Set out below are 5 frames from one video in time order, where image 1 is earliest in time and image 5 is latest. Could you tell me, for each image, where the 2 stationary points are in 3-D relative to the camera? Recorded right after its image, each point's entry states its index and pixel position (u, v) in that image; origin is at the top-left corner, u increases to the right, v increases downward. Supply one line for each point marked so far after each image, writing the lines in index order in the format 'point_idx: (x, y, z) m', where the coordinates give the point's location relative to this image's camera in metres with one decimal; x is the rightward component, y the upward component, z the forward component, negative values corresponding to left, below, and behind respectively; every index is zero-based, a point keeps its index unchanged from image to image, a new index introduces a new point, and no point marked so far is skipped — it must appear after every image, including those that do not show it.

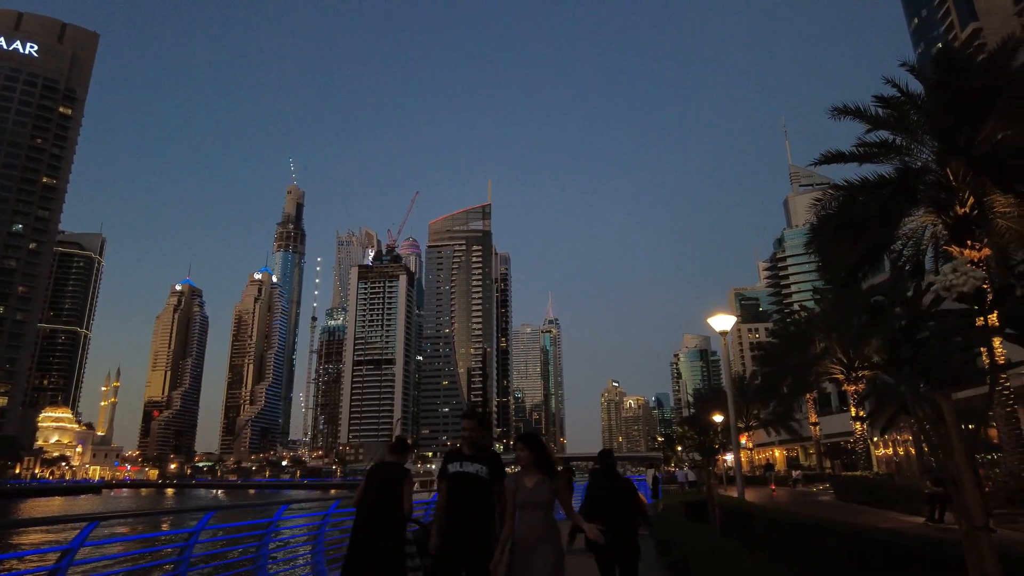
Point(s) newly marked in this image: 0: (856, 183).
0: (+7.7, +2.5, +14.7) m
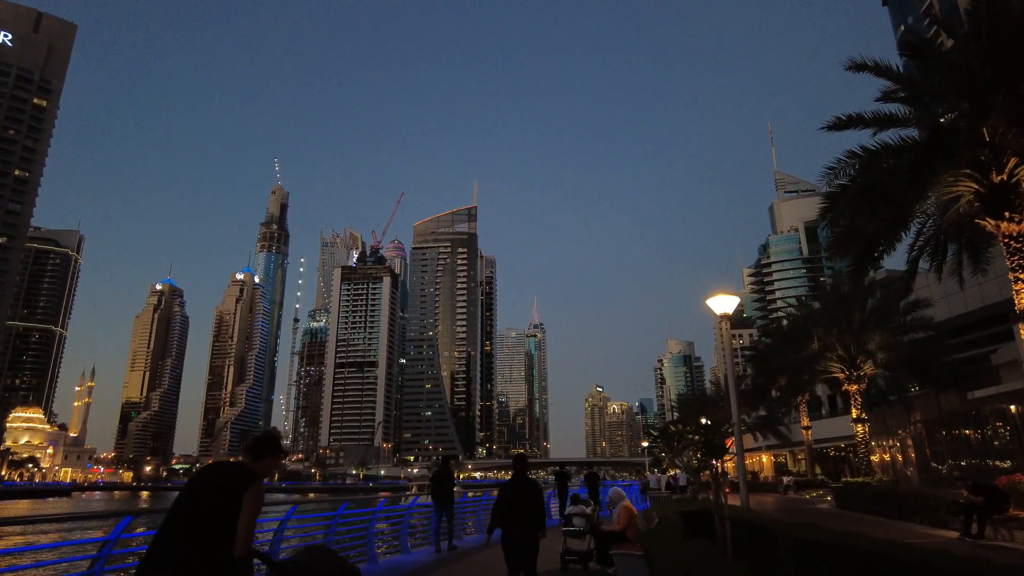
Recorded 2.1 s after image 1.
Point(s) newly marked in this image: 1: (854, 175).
0: (+7.2, +2.8, +13.1) m
1: (+7.1, +2.4, +13.4) m
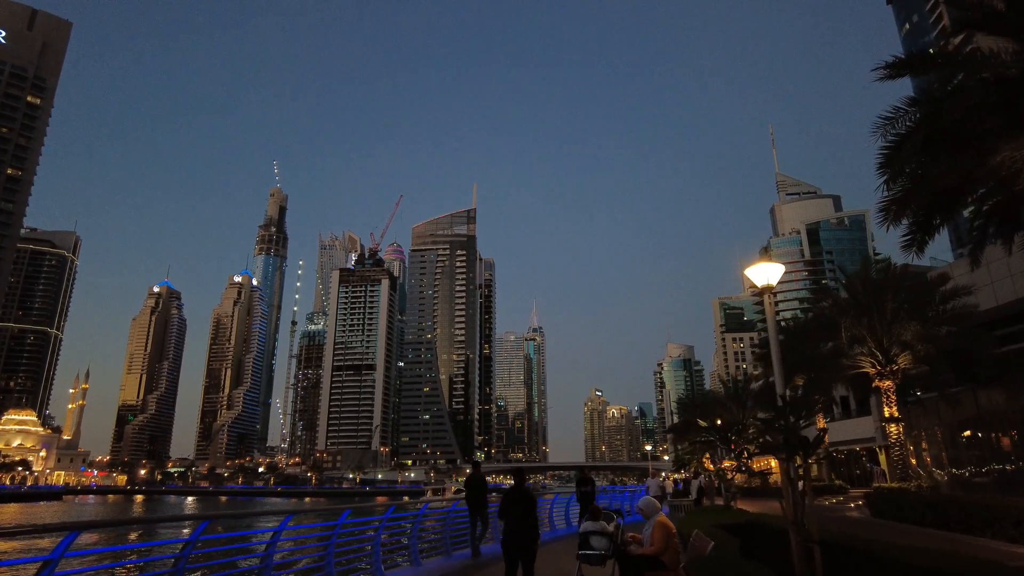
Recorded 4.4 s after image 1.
0: (+7.2, +3.2, +11.2) m
1: (+7.0, +2.8, +11.6) m
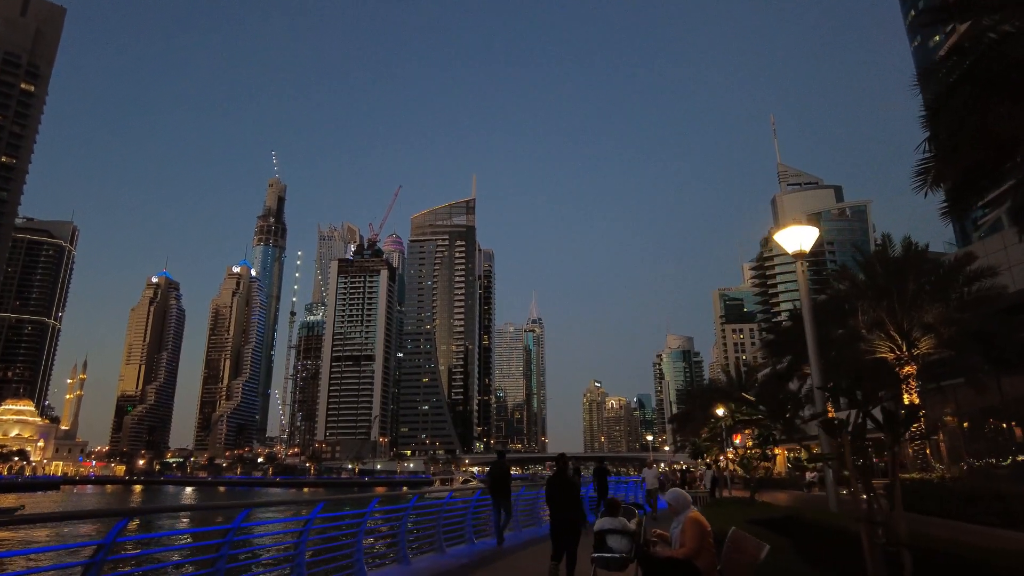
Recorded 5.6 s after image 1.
0: (+7.2, +3.7, +10.2) m
1: (+7.0, +3.3, +10.5) m
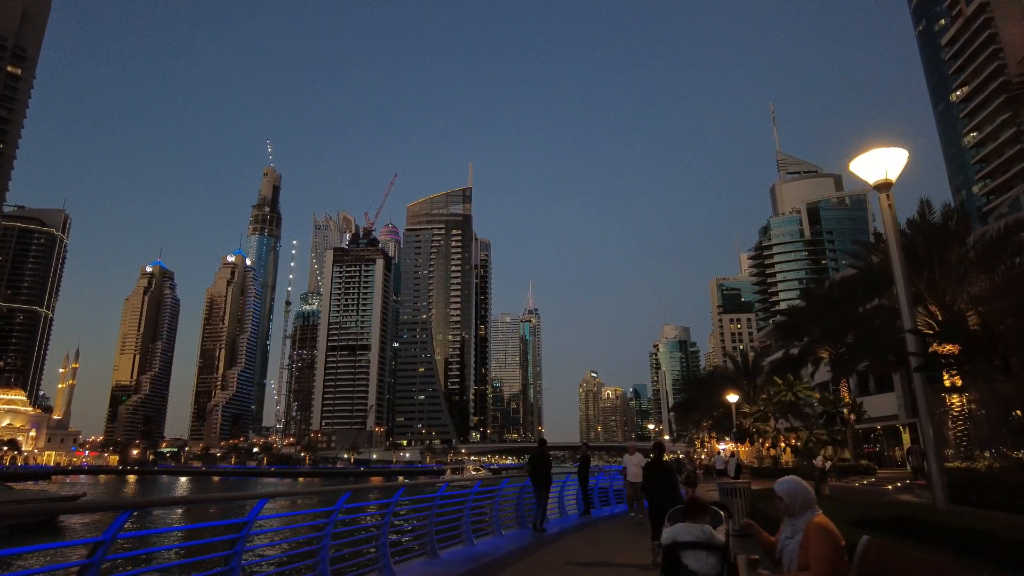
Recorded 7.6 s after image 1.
0: (+7.3, +4.3, +8.4) m
1: (+7.1, +3.9, +8.8) m
